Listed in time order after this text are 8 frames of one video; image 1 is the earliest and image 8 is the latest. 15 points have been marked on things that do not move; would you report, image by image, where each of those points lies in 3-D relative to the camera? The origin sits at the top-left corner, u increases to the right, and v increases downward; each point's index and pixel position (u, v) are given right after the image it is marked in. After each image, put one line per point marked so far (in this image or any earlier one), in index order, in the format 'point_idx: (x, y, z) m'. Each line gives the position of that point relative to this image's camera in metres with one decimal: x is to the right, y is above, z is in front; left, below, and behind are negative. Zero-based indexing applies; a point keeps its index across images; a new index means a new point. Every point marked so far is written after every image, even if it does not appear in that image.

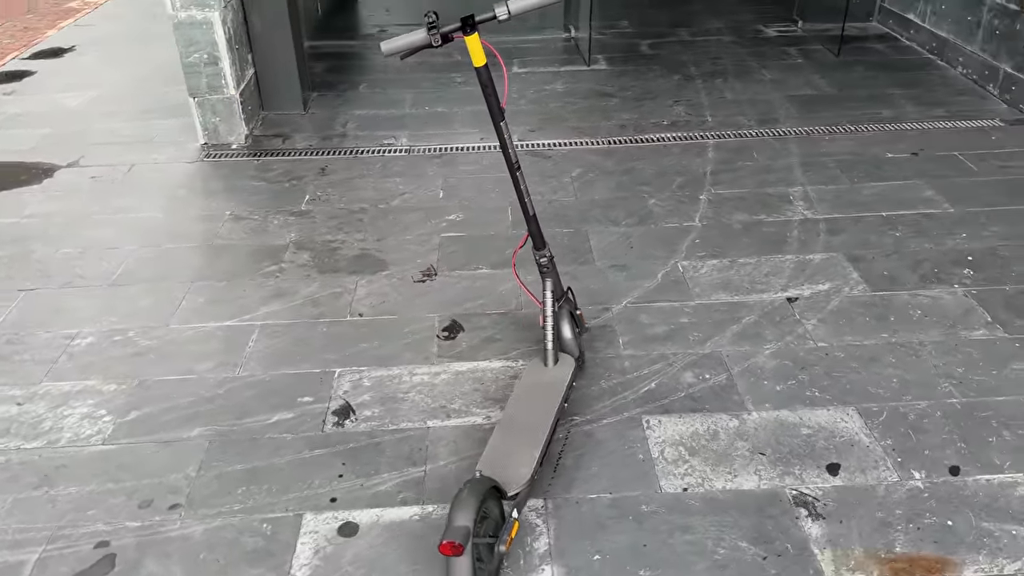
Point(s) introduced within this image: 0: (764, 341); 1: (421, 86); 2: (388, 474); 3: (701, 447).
0: (+0.8, -0.2, +2.7) m
1: (-0.6, +1.3, +5.2) m
2: (-0.3, -0.5, +2.3) m
3: (+0.5, -0.4, +2.3) m
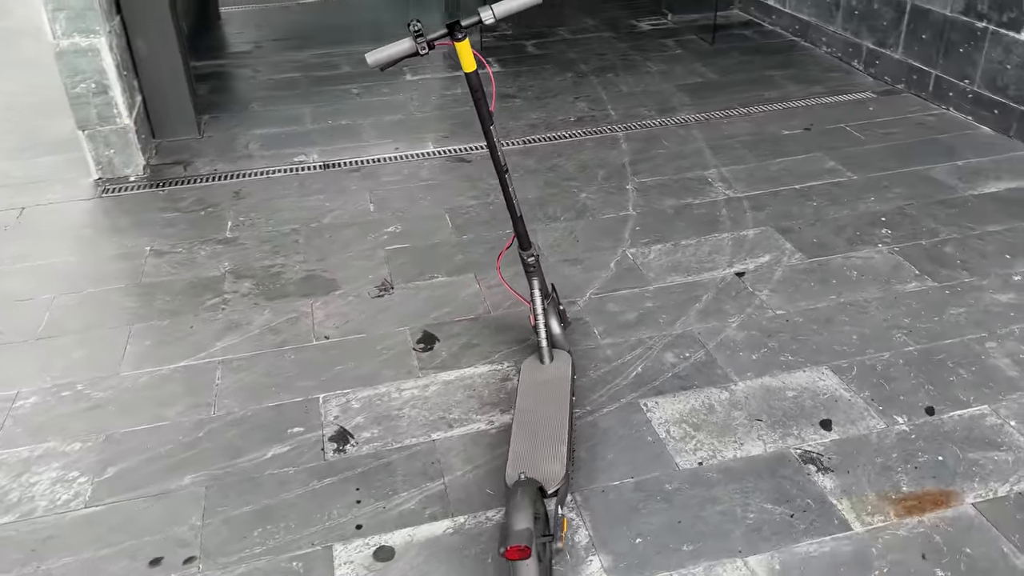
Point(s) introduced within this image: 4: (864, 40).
0: (+0.7, -0.1, +2.9) m
1: (-1.2, +1.1, +5.1) m
2: (-0.3, -0.5, +2.2) m
3: (+0.5, -0.4, +2.4) m
4: (+2.1, +1.5, +5.1) m
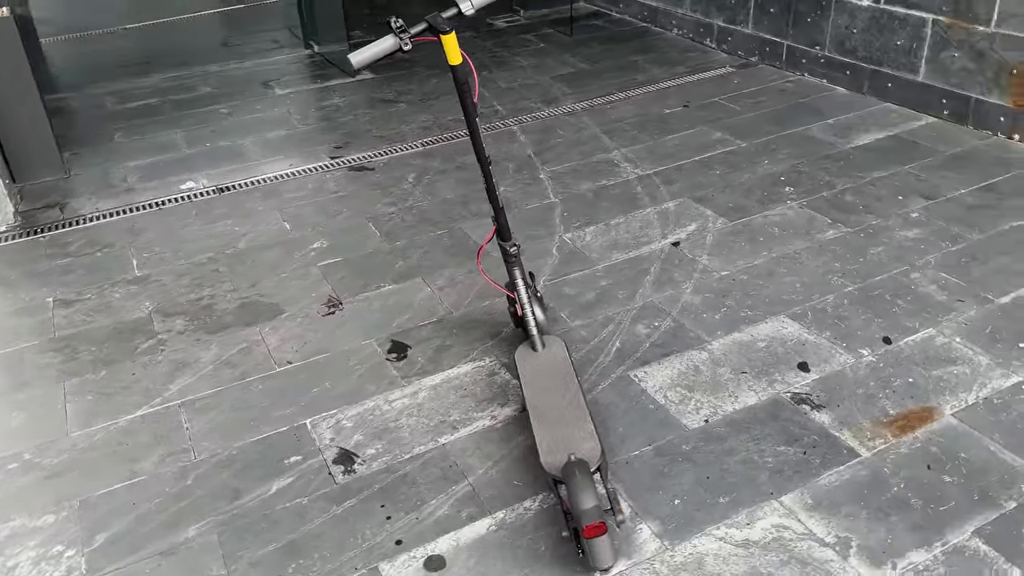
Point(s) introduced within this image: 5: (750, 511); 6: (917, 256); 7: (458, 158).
0: (+0.6, 0.0, +3.0) m
1: (-1.9, +0.9, +4.8) m
2: (-0.2, -0.5, +2.2) m
3: (+0.5, -0.3, +2.5) m
4: (+1.3, +1.7, +5.5) m
5: (+0.6, -0.5, +2.1) m
6: (+1.5, +0.1, +3.1) m
7: (-0.3, +0.6, +4.2) m
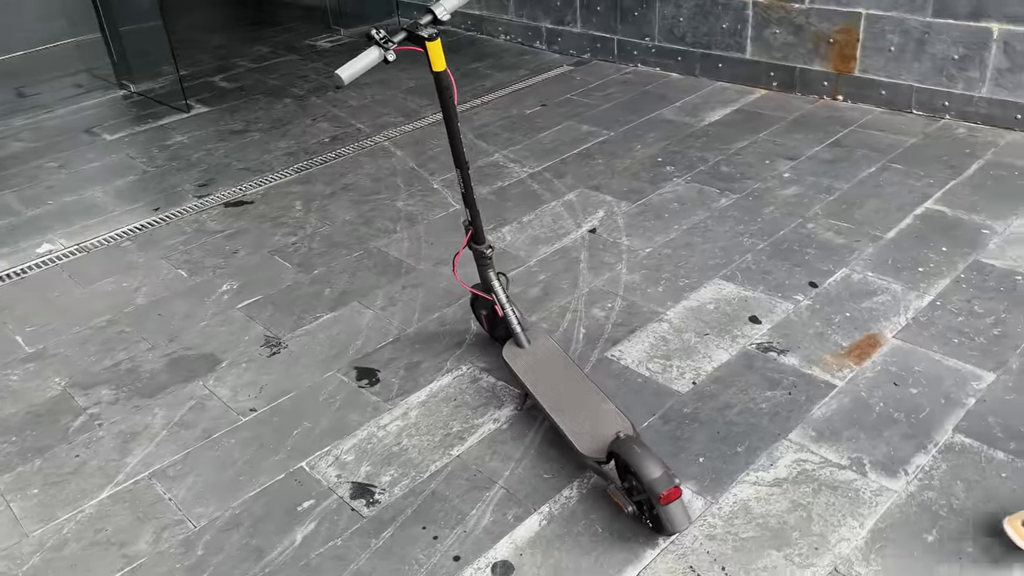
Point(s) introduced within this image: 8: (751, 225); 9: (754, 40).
0: (+0.4, +0.1, +3.2) m
1: (-2.6, +0.5, +4.3) m
2: (-0.1, -0.6, +2.2) m
3: (+0.5, -0.2, +2.7) m
4: (+0.2, +1.8, +5.7) m
5: (+0.7, -0.4, +2.2) m
6: (+1.2, +0.3, +3.4) m
7: (-0.8, +0.5, +4.1) m
8: (+0.9, +0.3, +3.3) m
9: (+1.3, +1.3, +4.6) m
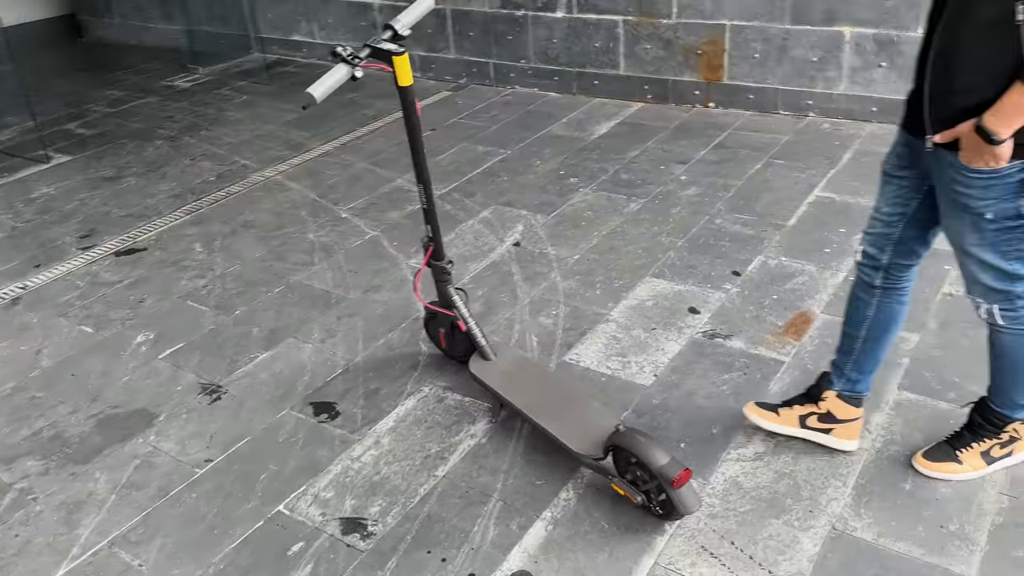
0: (+0.1, +0.1, +3.2) m
1: (-3.0, +0.2, +3.8) m
2: (-0.1, -0.6, +2.1) m
3: (+0.4, -0.2, +2.7) m
4: (-0.7, +1.6, +5.7) m
5: (+0.6, -0.4, +2.4) m
6: (+0.8, +0.3, +3.6) m
7: (-1.3, +0.3, +3.9) m
8: (+0.6, +0.3, +3.5) m
9: (+0.7, +1.3, +4.8) m
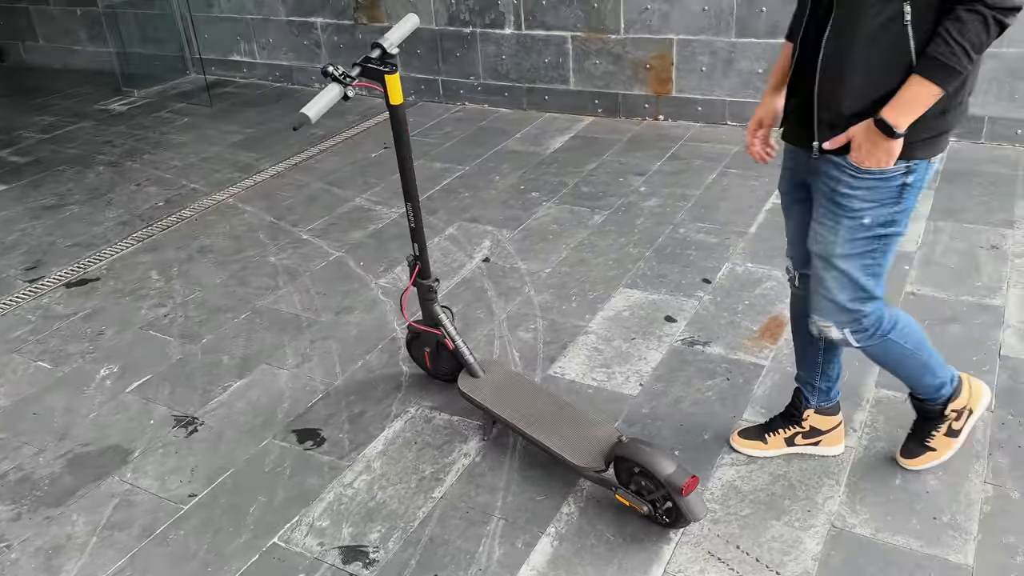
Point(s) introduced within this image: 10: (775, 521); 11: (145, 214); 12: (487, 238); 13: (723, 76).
0: (0.0, 0.0, +3.2) m
1: (-3.1, 0.0, +3.6) m
2: (-0.1, -0.6, +2.1) m
3: (+0.3, -0.2, +2.8) m
4: (-1.0, +1.5, +5.7) m
5: (+0.6, -0.4, +2.4) m
6: (+0.7, +0.3, +3.7) m
7: (-1.4, +0.2, +3.8) m
8: (+0.5, +0.2, +3.5) m
9: (+0.4, +1.3, +4.9) m
10: (+0.7, -0.6, +2.1) m
11: (-1.8, +0.4, +4.2) m
12: (-0.1, +0.2, +3.6) m
13: (+1.1, +1.1, +4.5) m
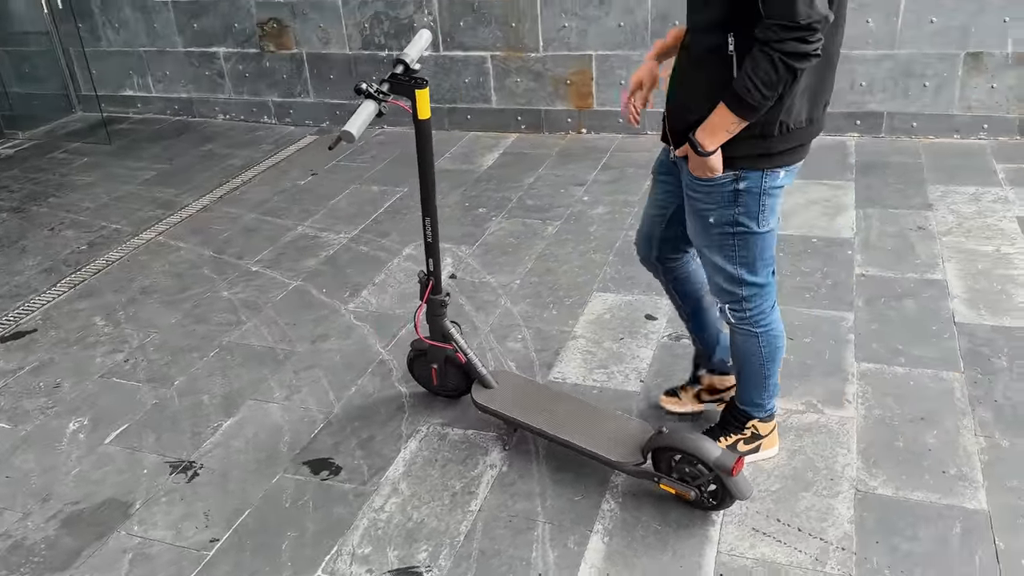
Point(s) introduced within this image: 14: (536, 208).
0: (-0.1, 0.0, +3.2) m
1: (-3.2, -0.3, +3.1) m
2: (+0.1, -0.7, +2.1) m
3: (+0.3, -0.2, +2.8) m
4: (-1.6, +1.2, +5.5) m
5: (+0.7, -0.4, +2.5) m
6: (+0.5, +0.3, +3.8) m
7: (-1.6, 0.0, +3.6) m
8: (+0.3, +0.2, +3.6) m
9: (-0.1, +1.2, +5.0) m
10: (+0.8, -0.5, +2.2) m
11: (-2.0, +0.1, +3.9) m
12: (-0.3, +0.1, +3.6) m
13: (+0.7, +1.1, +4.7) m
14: (+0.1, +0.4, +4.0) m
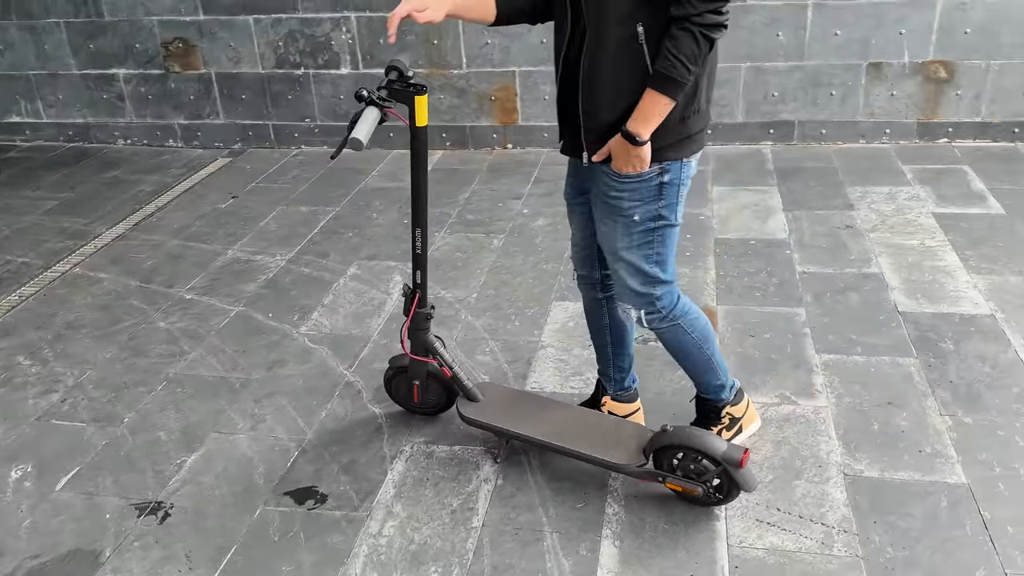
0: (-0.2, -0.1, +3.2) m
1: (-3.3, -0.6, +2.6) m
2: (+0.1, -0.7, +2.1) m
3: (+0.2, -0.3, +2.8) m
4: (-2.1, +1.0, +5.3) m
5: (+0.6, -0.4, +2.6) m
6: (+0.2, +0.3, +3.8) m
7: (-1.8, -0.1, +3.3) m
8: (+0.1, +0.1, +3.7) m
9: (-0.5, +1.1, +5.0) m
10: (+0.8, -0.5, +2.3) m
11: (-2.3, 0.0, +3.6) m
12: (-0.5, +0.1, +3.5) m
13: (+0.3, +1.1, +4.8) m
14: (-0.2, +0.3, +4.0) m
